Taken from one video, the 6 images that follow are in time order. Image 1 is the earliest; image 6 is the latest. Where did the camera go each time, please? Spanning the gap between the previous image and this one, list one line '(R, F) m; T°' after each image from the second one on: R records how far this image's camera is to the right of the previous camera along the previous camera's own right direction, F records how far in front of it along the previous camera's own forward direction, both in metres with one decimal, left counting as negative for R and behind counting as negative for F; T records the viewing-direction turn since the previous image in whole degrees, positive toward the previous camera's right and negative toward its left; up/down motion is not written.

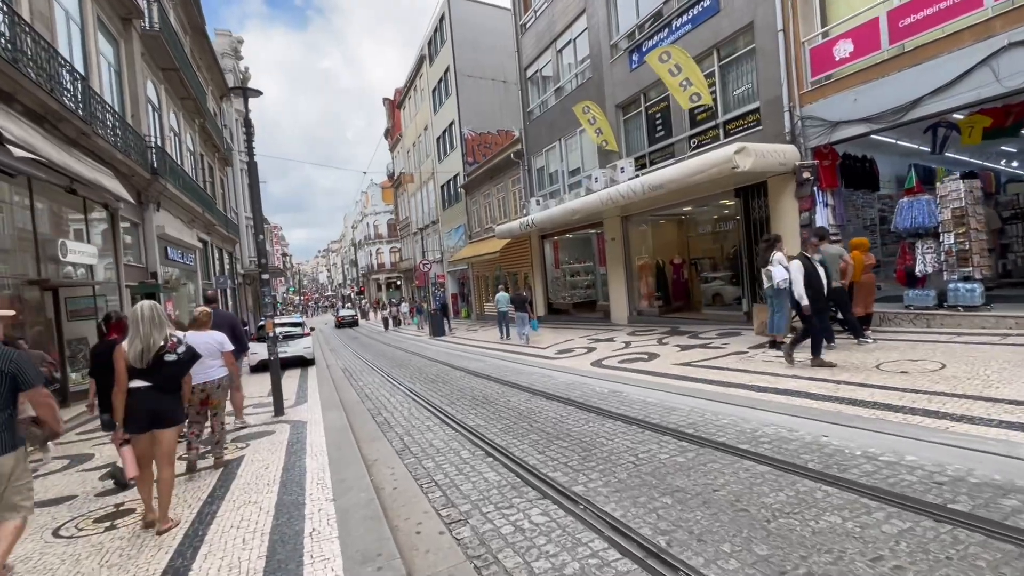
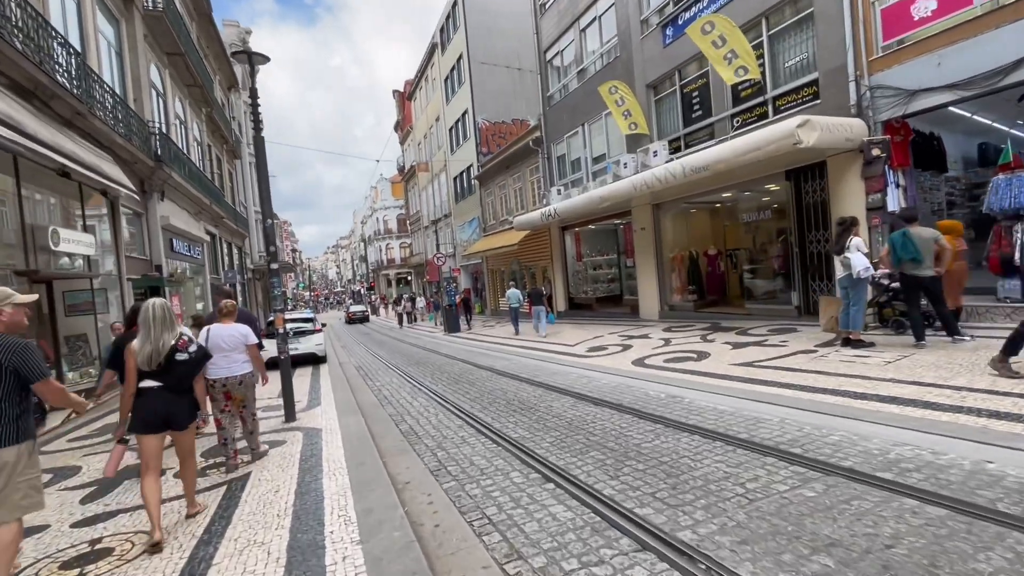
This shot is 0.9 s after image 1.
(-0.5, +1.0) m; -1°
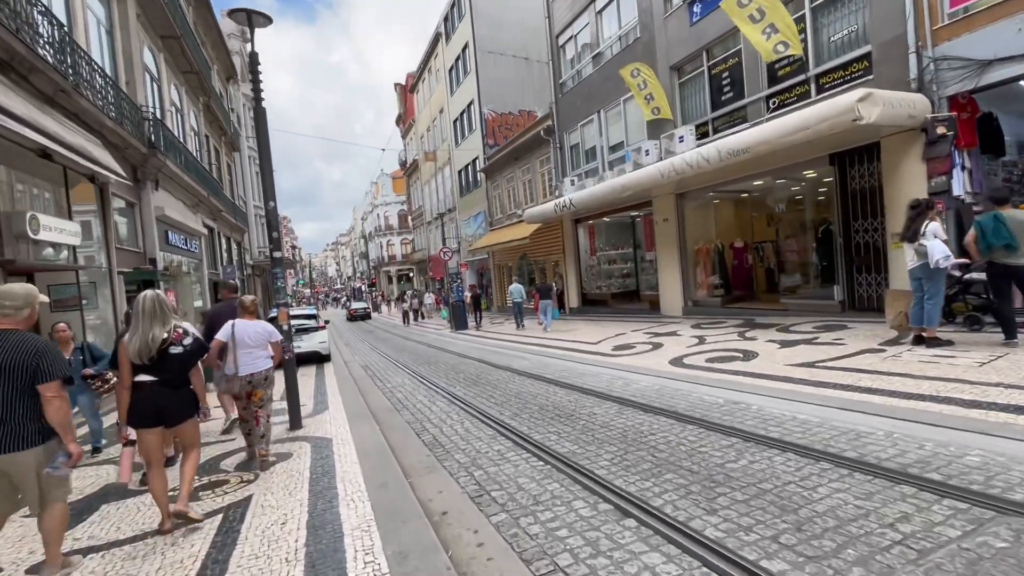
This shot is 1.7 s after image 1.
(-0.5, +0.9) m; 0°
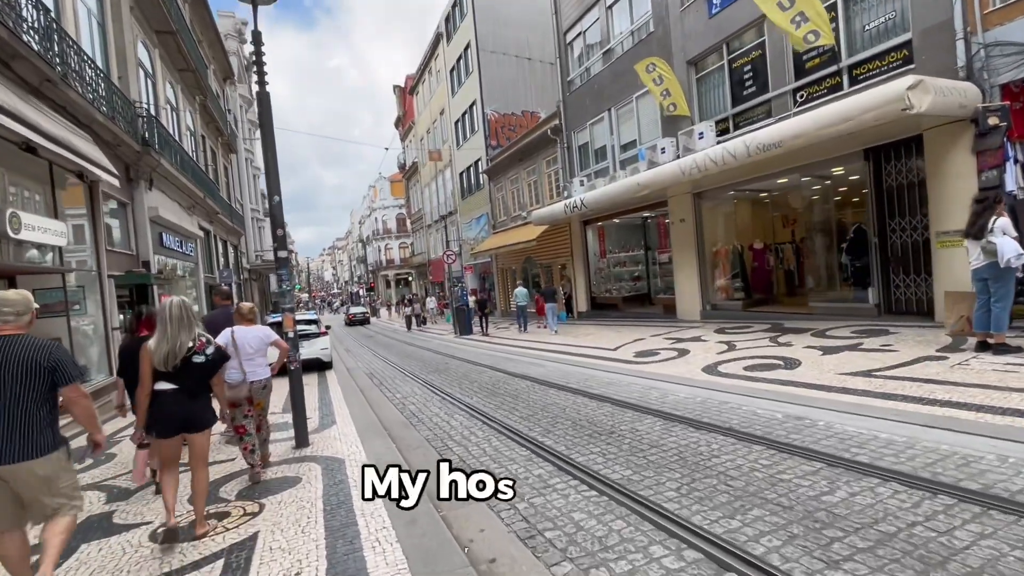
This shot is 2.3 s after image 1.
(-0.4, +0.6) m; 0°
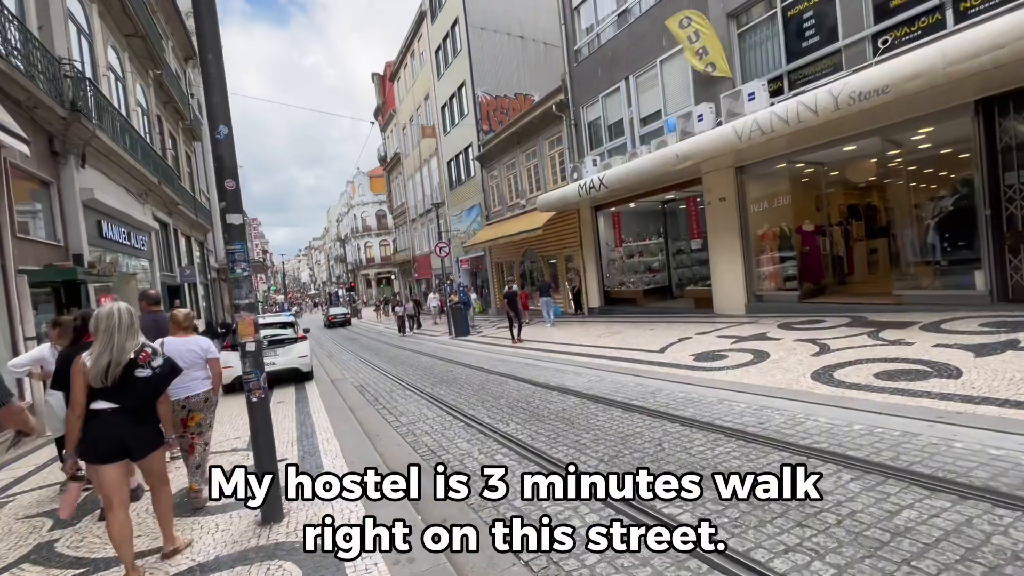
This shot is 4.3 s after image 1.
(-0.9, +2.2) m; +2°
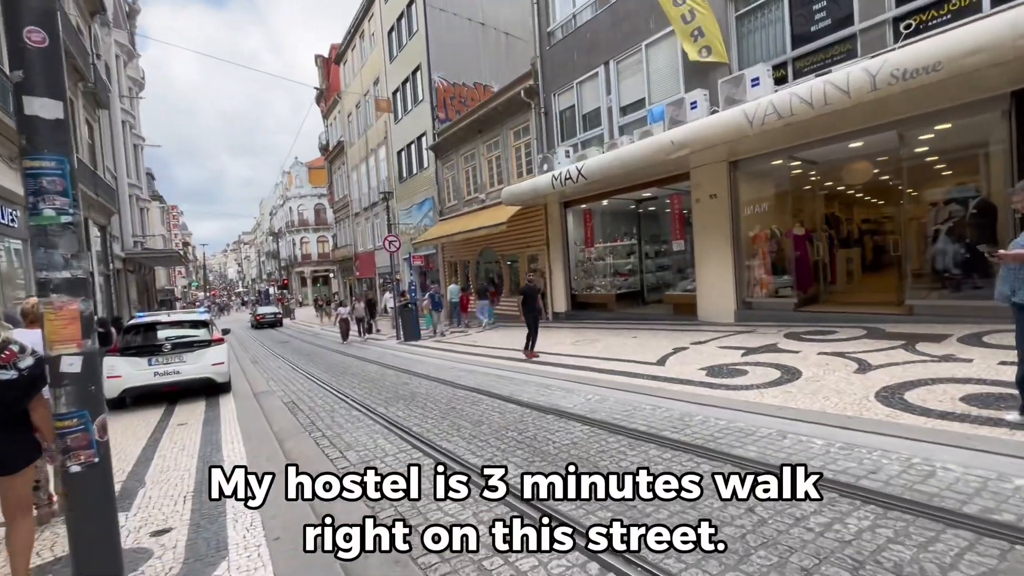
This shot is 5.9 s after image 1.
(-0.6, +1.7) m; +7°
